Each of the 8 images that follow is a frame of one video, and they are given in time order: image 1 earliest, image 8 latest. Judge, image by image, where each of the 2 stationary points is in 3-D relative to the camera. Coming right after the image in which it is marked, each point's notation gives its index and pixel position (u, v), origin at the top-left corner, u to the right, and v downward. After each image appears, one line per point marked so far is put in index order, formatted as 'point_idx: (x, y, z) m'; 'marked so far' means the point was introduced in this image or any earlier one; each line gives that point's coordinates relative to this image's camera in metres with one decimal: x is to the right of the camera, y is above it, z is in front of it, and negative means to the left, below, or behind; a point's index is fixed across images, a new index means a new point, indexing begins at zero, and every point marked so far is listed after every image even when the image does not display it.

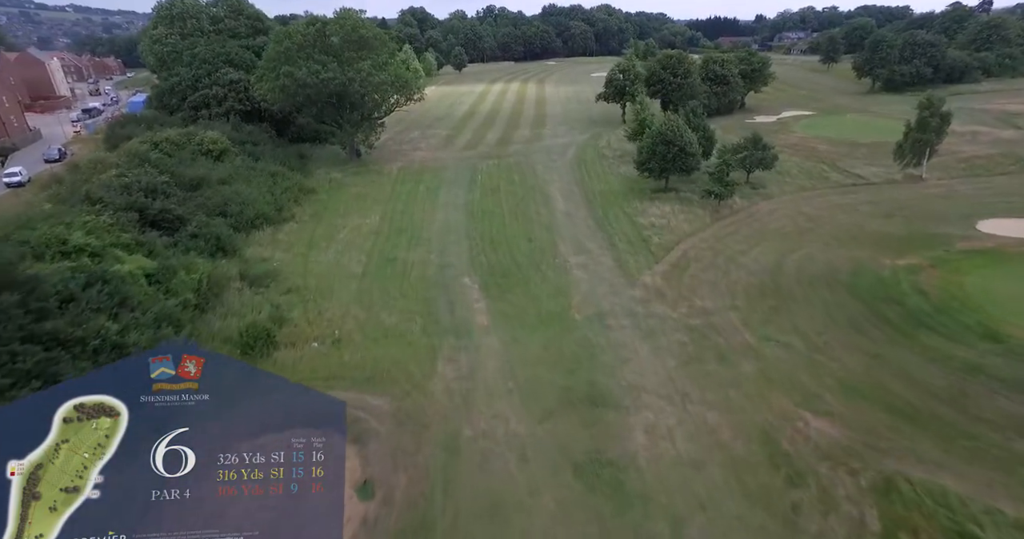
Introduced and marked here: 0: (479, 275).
0: (-1.1, -0.2, +16.9) m
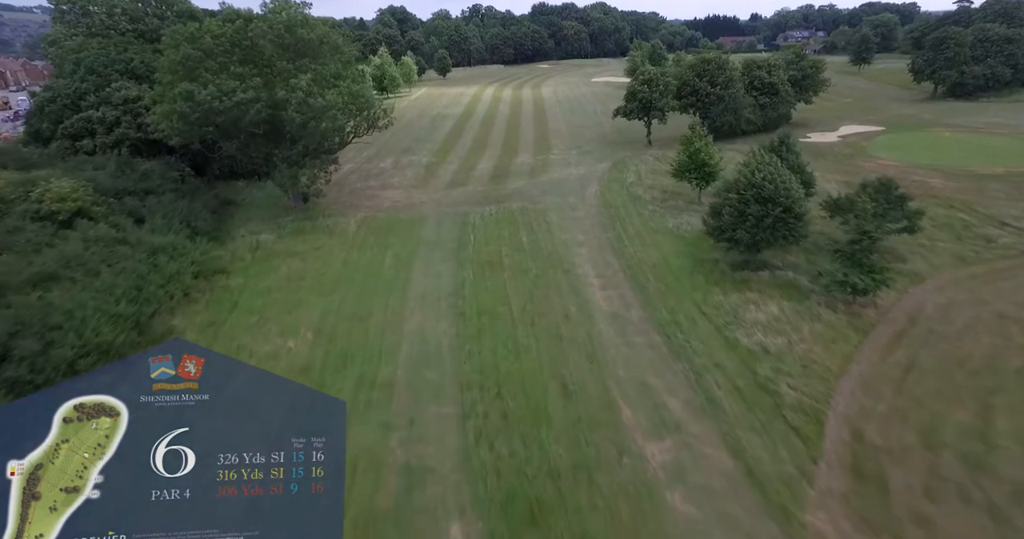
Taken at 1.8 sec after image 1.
0: (-0.5, -4.0, +8.5) m
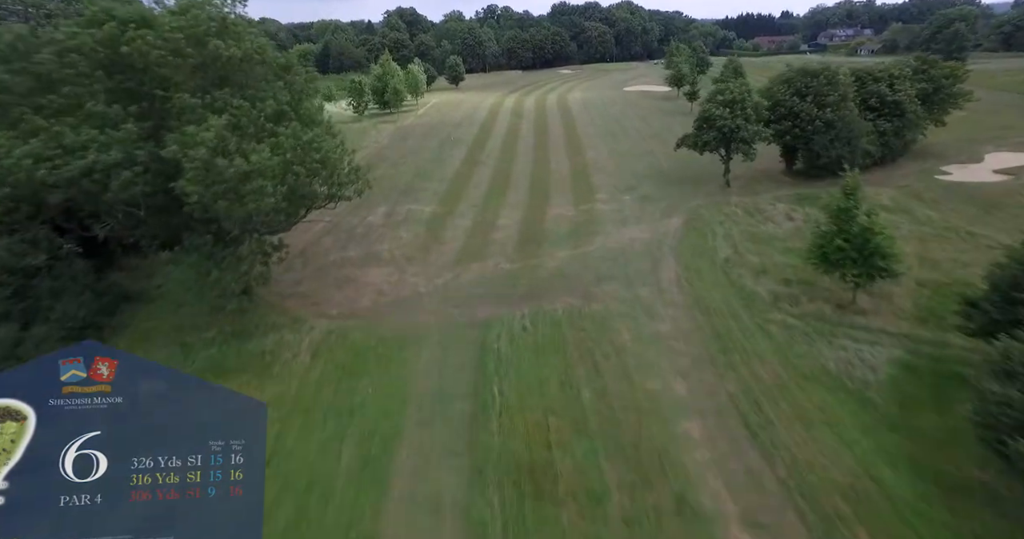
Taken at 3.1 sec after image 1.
0: (+0.4, -8.0, +0.1) m
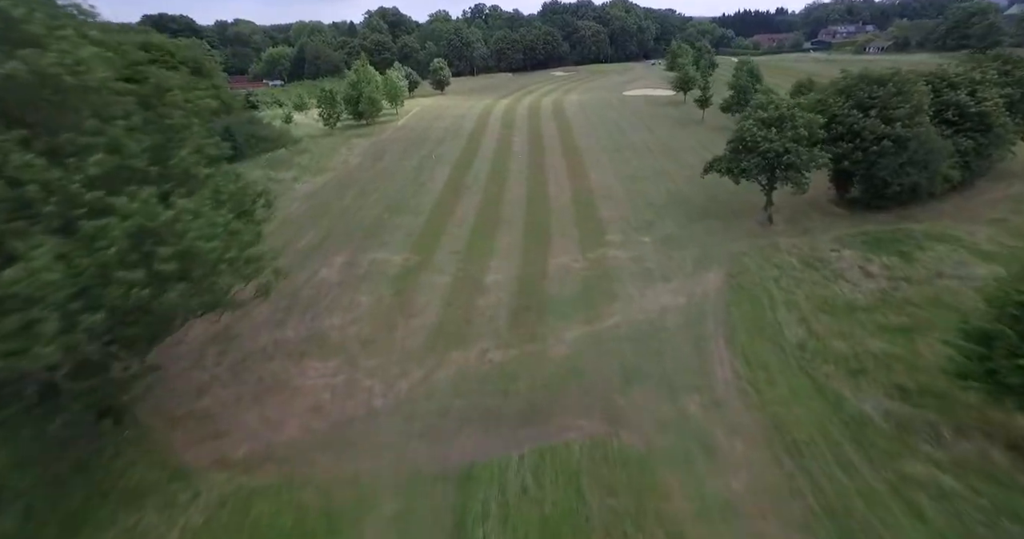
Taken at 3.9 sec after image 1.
0: (+0.5, -10.3, -5.1) m
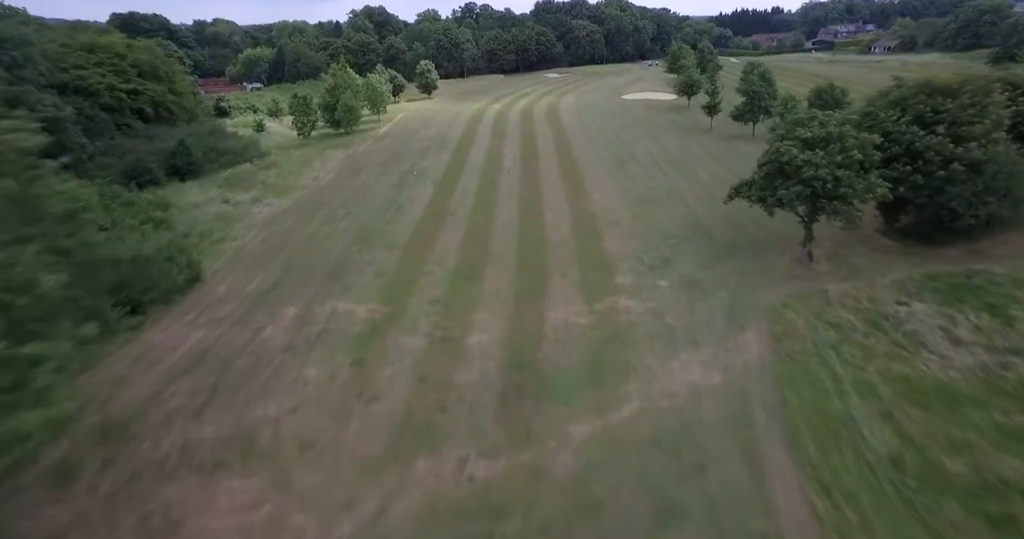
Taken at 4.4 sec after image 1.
0: (+0.6, -12.0, -8.7) m
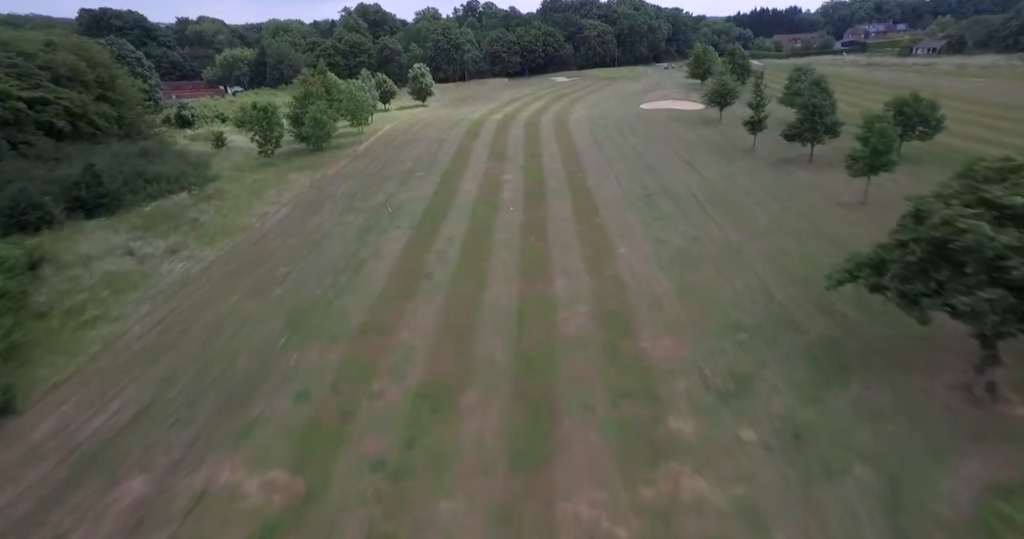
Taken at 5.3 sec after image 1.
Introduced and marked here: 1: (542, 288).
0: (0.0, -14.9, -15.5) m
1: (+1.0, -0.3, +17.6) m
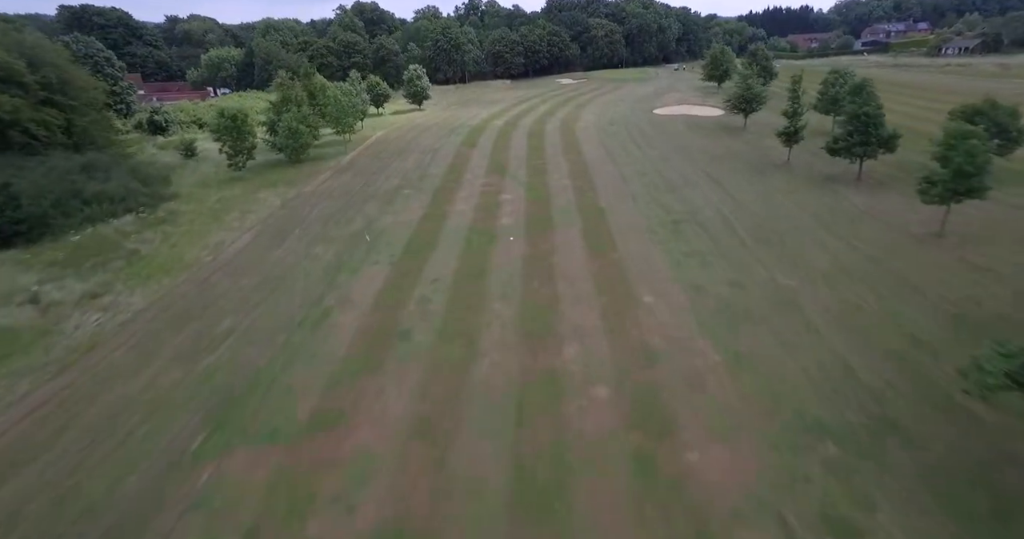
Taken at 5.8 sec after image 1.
0: (-0.3, -16.6, -19.5) m
1: (+0.9, -2.0, +13.6) m
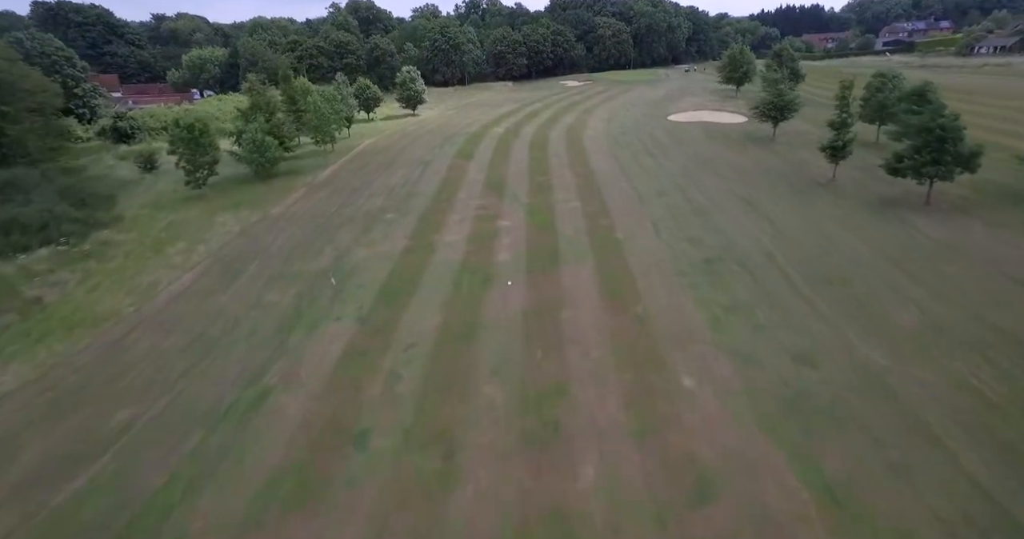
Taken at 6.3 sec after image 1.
0: (-0.6, -18.3, -23.6) m
1: (+0.8, -3.7, +9.5) m
